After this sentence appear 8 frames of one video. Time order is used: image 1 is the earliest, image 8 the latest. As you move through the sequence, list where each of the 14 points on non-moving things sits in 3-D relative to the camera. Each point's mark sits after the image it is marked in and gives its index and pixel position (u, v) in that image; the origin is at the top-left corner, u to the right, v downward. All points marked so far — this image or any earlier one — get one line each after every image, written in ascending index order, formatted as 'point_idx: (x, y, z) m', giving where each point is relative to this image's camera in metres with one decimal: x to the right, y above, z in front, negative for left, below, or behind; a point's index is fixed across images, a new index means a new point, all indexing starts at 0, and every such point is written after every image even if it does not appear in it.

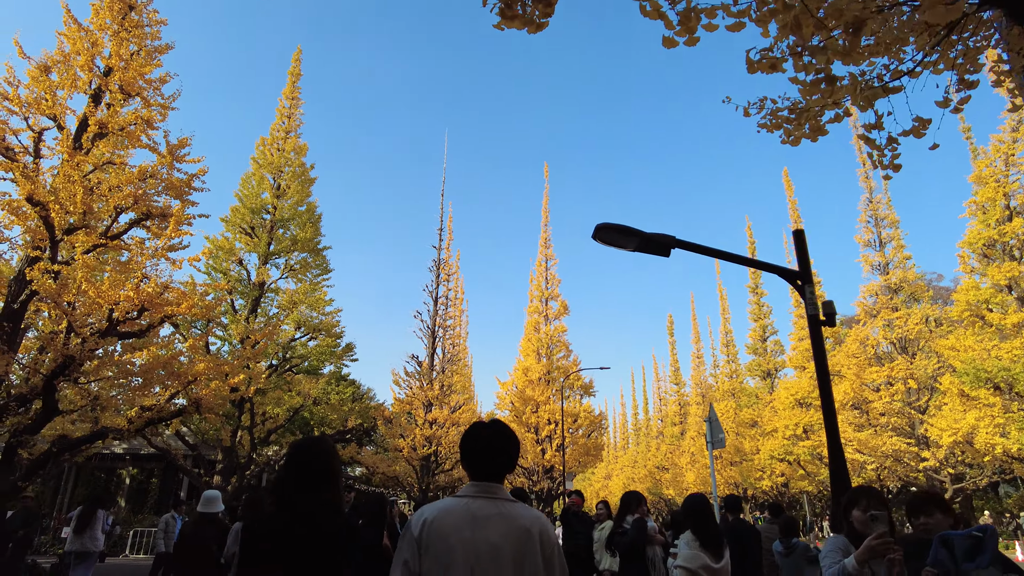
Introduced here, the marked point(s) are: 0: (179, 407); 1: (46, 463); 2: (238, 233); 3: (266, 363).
0: (-4.6, -1.6, +9.0) m
1: (-6.4, -2.4, +9.0) m
2: (-7.8, +1.6, +18.8) m
3: (-6.2, -1.9, +16.6) m
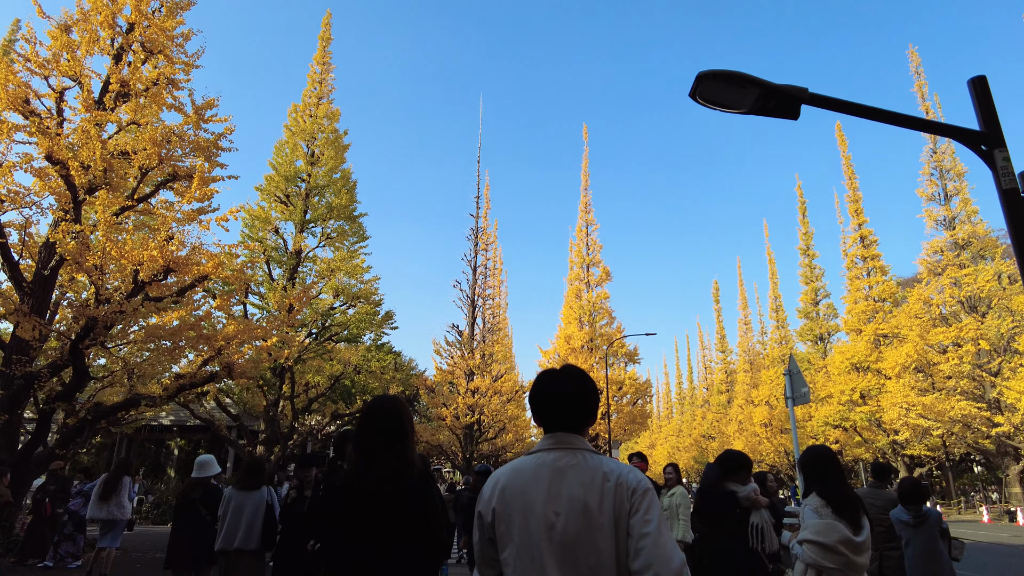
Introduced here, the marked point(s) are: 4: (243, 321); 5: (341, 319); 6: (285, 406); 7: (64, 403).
0: (-4.0, -1.1, +8.7) m
1: (-5.8, -1.9, +8.8) m
2: (-6.7, +2.4, +18.5) m
3: (-5.1, -1.1, +16.3) m
4: (-3.8, -0.5, +9.5) m
5: (-4.4, -0.8, +16.7) m
6: (-5.7, -3.0, +16.4) m
7: (-5.6, -1.4, +8.1) m
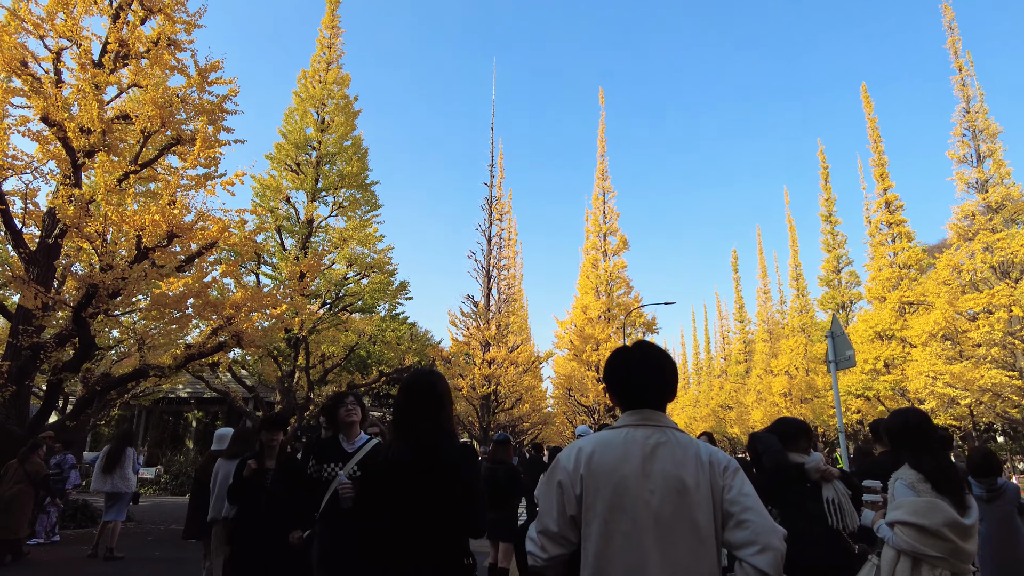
0: (-3.8, -0.7, +8.4) m
1: (-5.5, -1.5, +8.6) m
2: (-6.3, +3.2, +18.1) m
3: (-4.7, -0.4, +16.1) m
4: (-3.6, 0.0, +9.2) m
5: (-4.0, -0.1, +16.5) m
6: (-5.2, -2.2, +16.3) m
7: (-5.4, -1.0, +7.9) m
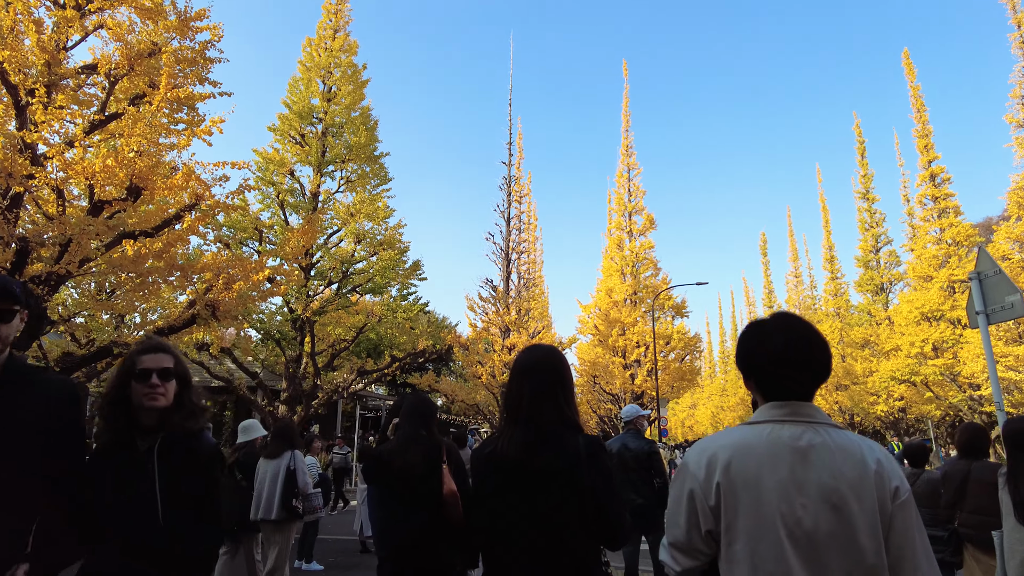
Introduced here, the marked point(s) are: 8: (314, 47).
0: (-3.5, -0.3, +7.3) m
1: (-5.3, -1.1, +7.5) m
2: (-5.8, +3.7, +17.0) m
3: (-4.3, +0.1, +15.0) m
4: (-3.3, +0.4, +8.0) m
5: (-3.5, +0.4, +15.3) m
6: (-4.7, -1.7, +15.2) m
7: (-5.1, -0.6, +6.8) m
8: (-5.5, +6.6, +18.1) m
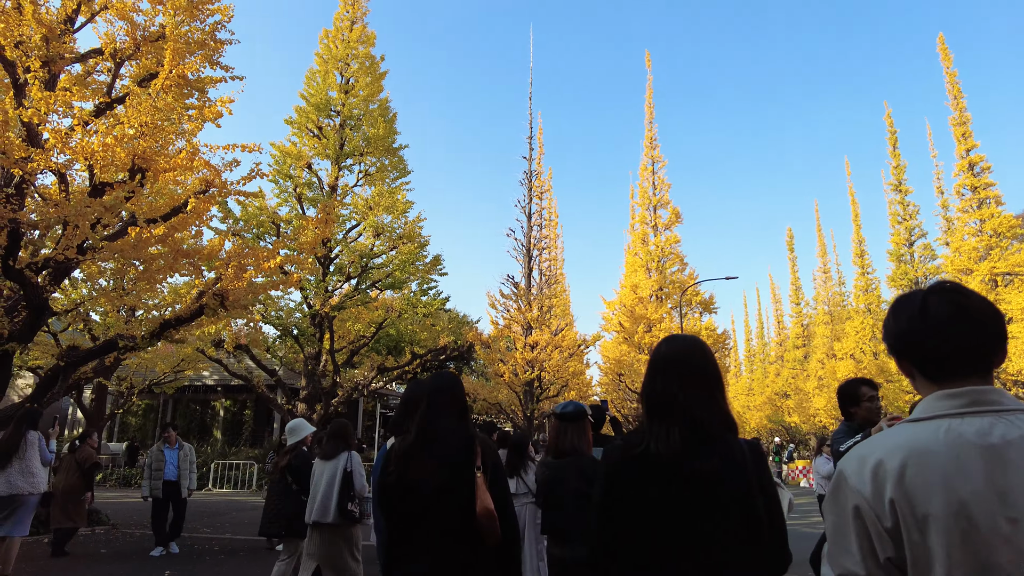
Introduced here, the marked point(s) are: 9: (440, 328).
0: (-3.2, -0.2, +6.9) m
1: (-5.0, -1.0, +7.1) m
2: (-5.2, +3.8, +16.6) m
3: (-3.7, +0.2, +14.6) m
4: (-3.0, +0.5, +7.6) m
5: (-3.0, +0.5, +14.9) m
6: (-4.2, -1.6, +14.8) m
7: (-4.8, -0.5, +6.4) m
8: (-4.9, +6.7, +17.7) m
9: (-1.9, -1.0, +17.0) m
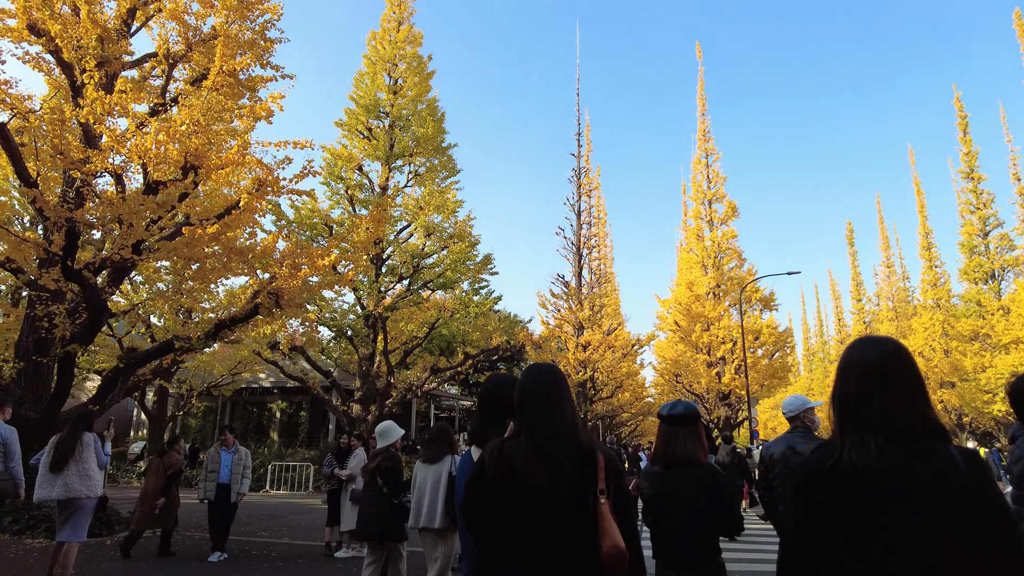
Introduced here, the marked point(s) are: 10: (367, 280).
0: (-2.6, -0.2, +6.7) m
1: (-4.3, -1.1, +7.2) m
2: (-3.9, +3.8, +16.6) m
3: (-2.6, +0.2, +14.5) m
4: (-2.4, +0.5, +7.5) m
5: (-1.8, +0.5, +14.7) m
6: (-3.0, -1.7, +14.7) m
7: (-4.2, -0.5, +6.4) m
8: (-3.6, +6.7, +17.7) m
9: (-0.5, -1.0, +16.7) m
10: (-3.1, +0.2, +13.8) m
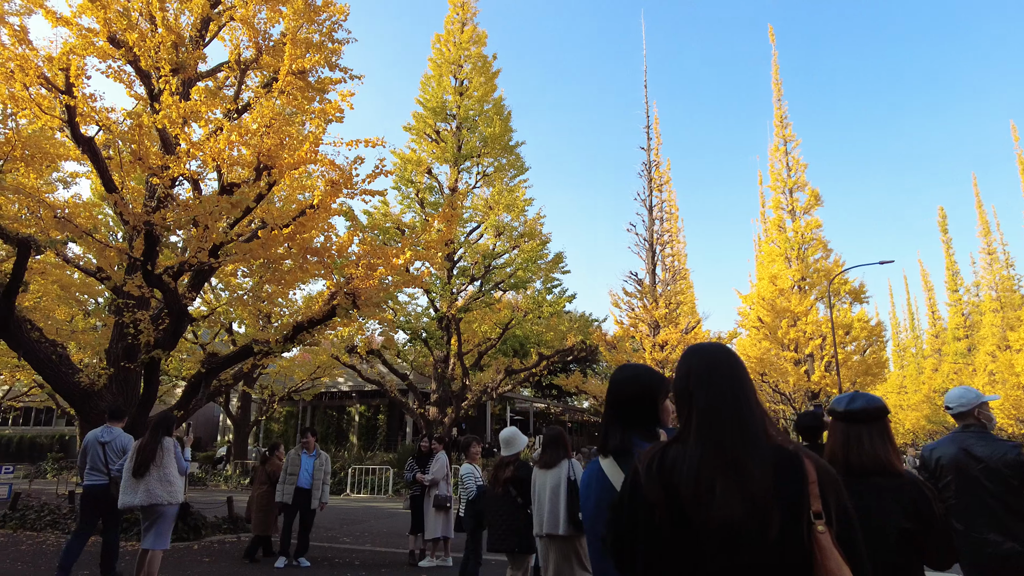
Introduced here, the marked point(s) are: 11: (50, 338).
0: (-1.8, -0.2, +6.6) m
1: (-3.4, -1.1, +7.2) m
2: (-2.2, +3.7, +16.6) m
3: (-1.0, +0.2, +14.3) m
4: (-1.5, +0.5, +7.3) m
5: (-0.2, +0.5, +14.5) m
6: (-1.3, -1.7, +14.6) m
7: (-3.4, -0.6, +6.5) m
8: (-1.8, +6.6, +17.7) m
9: (+1.4, -1.0, +16.4) m
10: (-1.5, +0.1, +13.7) m
11: (-4.6, -0.5, +6.6) m
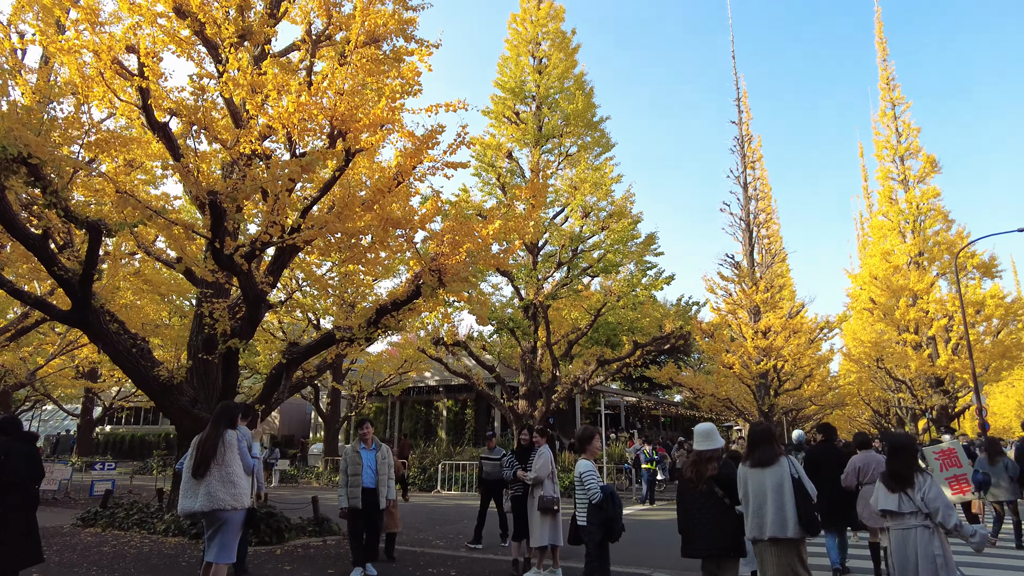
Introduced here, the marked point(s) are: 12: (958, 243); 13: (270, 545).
0: (-0.9, 0.0, +6.0) m
1: (-2.4, -1.0, +6.8) m
2: (-0.2, +4.0, +16.0) m
3: (+0.9, +0.5, +13.6) m
4: (-0.5, +0.7, +6.7) m
5: (+1.7, +0.8, +13.6) m
6: (+0.6, -1.4, +13.9) m
7: (-2.5, -0.5, +6.1) m
8: (+0.2, +6.9, +17.0) m
9: (+3.5, -0.6, +15.3) m
10: (+0.2, +0.4, +13.0) m
11: (-3.7, -0.4, +6.3) m
12: (+13.3, +1.3, +19.6) m
13: (-2.1, -2.3, +5.9) m
